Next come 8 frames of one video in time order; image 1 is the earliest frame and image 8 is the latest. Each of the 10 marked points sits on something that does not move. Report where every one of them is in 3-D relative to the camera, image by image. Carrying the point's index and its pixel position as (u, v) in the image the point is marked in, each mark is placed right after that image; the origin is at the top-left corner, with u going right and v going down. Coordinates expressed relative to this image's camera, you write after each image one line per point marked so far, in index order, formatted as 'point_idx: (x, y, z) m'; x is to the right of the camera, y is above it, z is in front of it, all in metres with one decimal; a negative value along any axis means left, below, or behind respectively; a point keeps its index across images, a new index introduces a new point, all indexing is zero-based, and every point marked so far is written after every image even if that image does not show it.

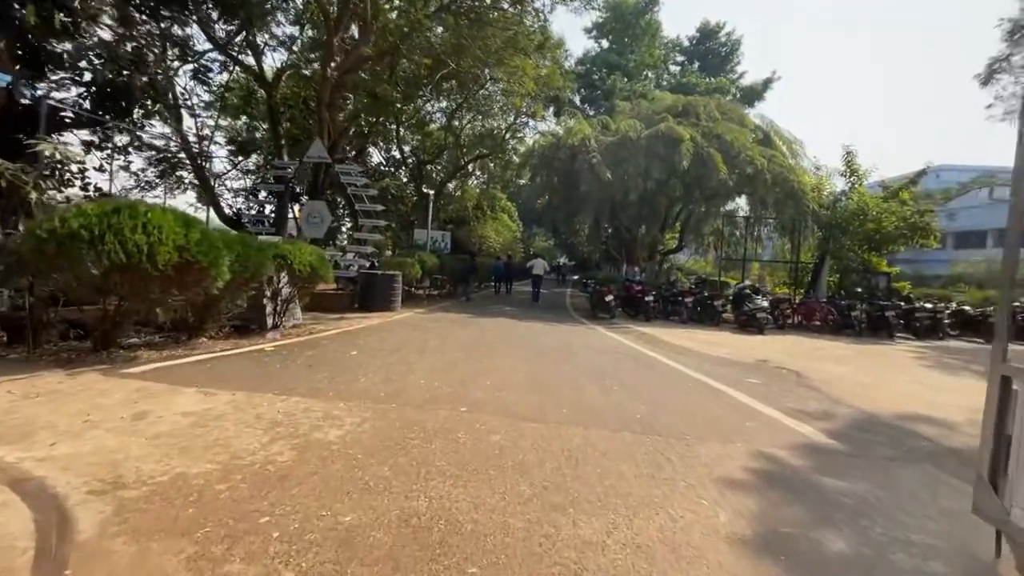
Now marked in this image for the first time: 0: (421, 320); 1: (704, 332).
0: (-2.9, -1.1, +15.6) m
1: (+6.3, -1.4, +16.2) m
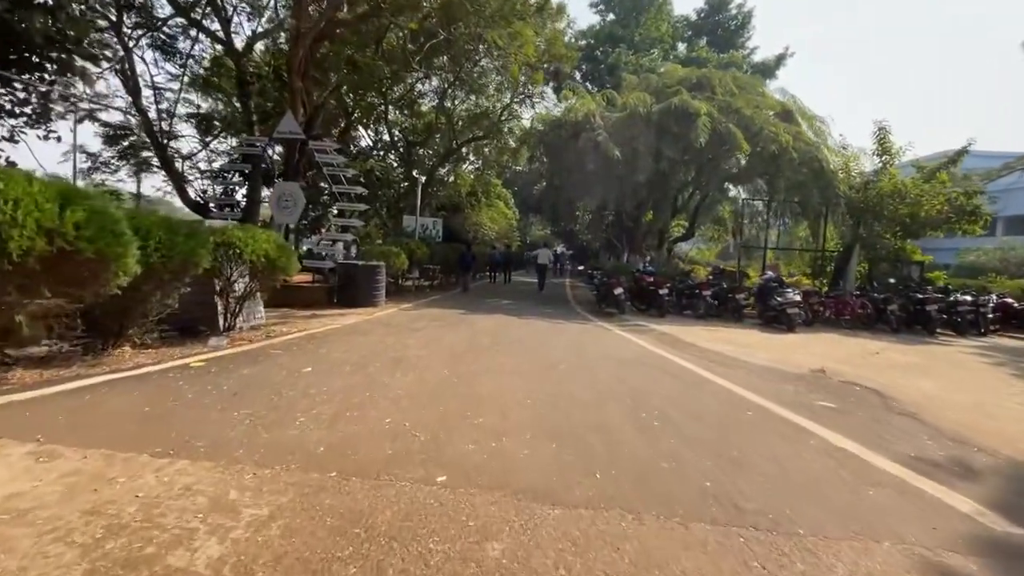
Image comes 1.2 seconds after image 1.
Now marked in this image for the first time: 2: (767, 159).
0: (-3.0, -0.9, +13.5) m
1: (+6.2, -1.2, +14.2) m
2: (+10.0, +5.1, +19.2) m
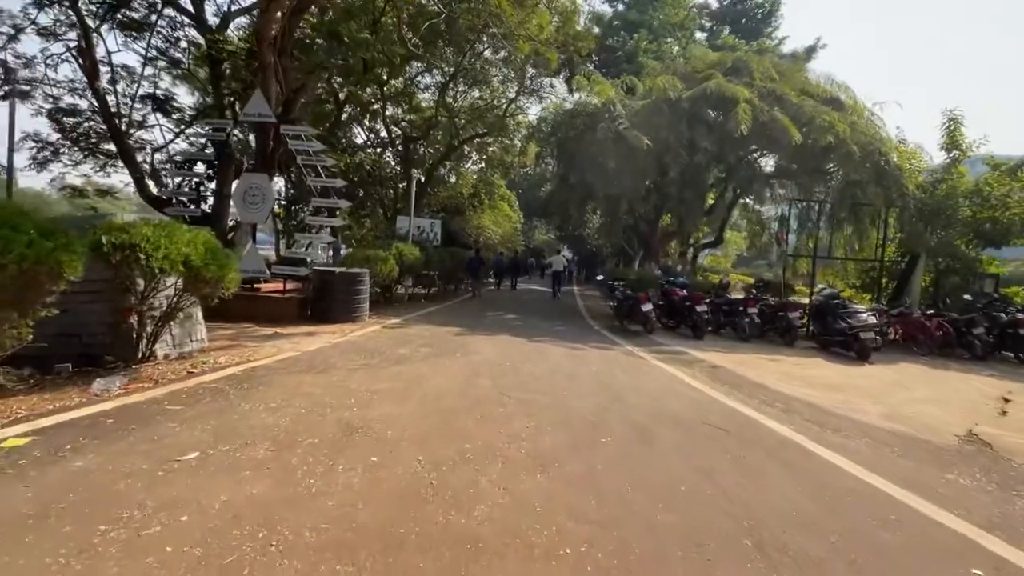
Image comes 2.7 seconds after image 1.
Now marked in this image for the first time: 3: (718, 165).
0: (-2.8, -1.2, +10.8) m
1: (+6.4, -1.6, +11.4) m
2: (+10.2, +4.6, +16.5) m
3: (+7.5, +4.5, +18.0) m
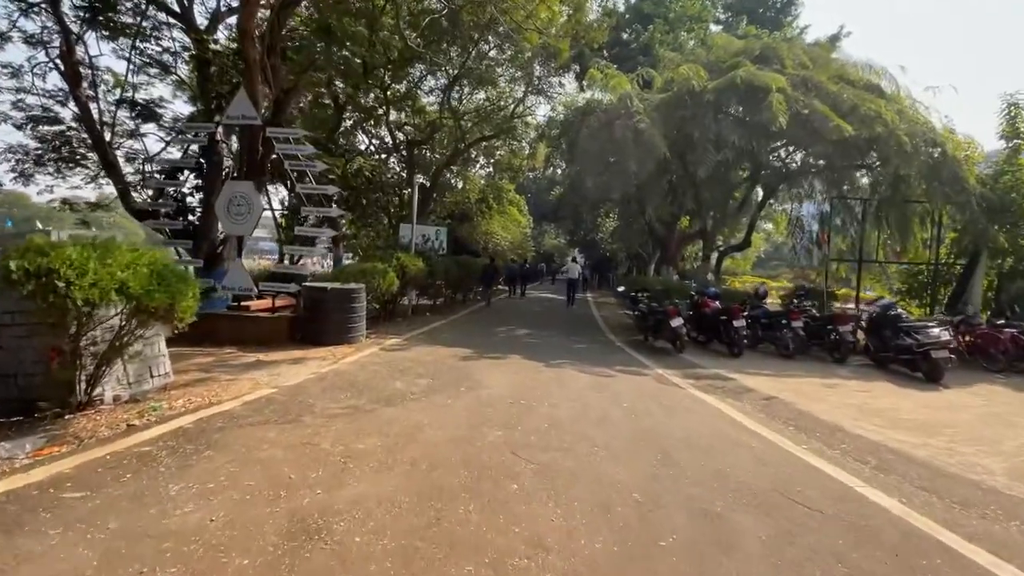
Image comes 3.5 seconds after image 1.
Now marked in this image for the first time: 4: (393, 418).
0: (-2.5, -1.6, +9.3) m
1: (+6.7, -1.9, +9.8) m
2: (+10.5, +4.4, +14.8) m
3: (+7.8, +4.2, +16.4) m
4: (-1.6, -1.7, +6.4) m
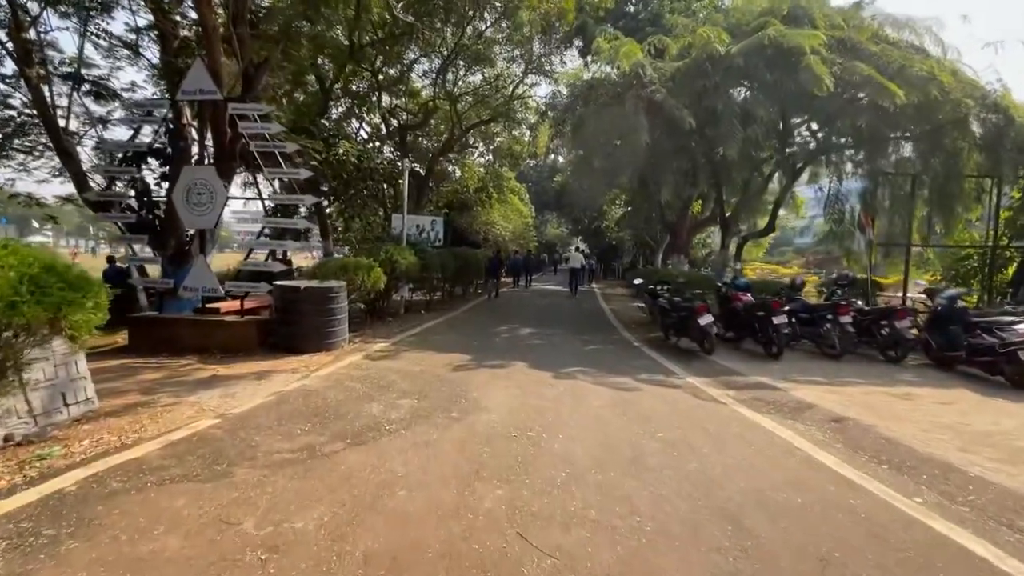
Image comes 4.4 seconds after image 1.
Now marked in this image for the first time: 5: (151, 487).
0: (-2.4, -1.6, +7.7) m
1: (+6.8, -1.7, +8.1) m
2: (+10.5, +4.7, +13.0) m
3: (+7.8, +4.5, +14.6) m
4: (-1.5, -1.7, +4.8) m
5: (-3.2, -1.8, +4.4) m
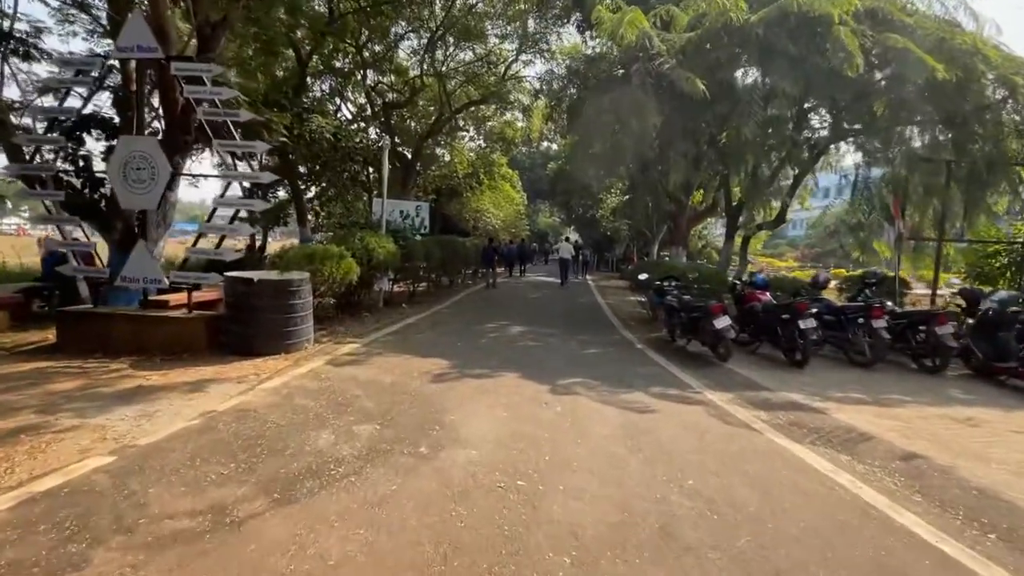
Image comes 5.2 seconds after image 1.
0: (-2.6, -1.5, +6.2) m
1: (+6.6, -1.8, +6.8) m
2: (+10.3, +4.7, +11.7) m
3: (+7.6, +4.6, +13.2) m
4: (-1.6, -1.8, +3.4) m
5: (-3.3, -1.8, +2.9) m
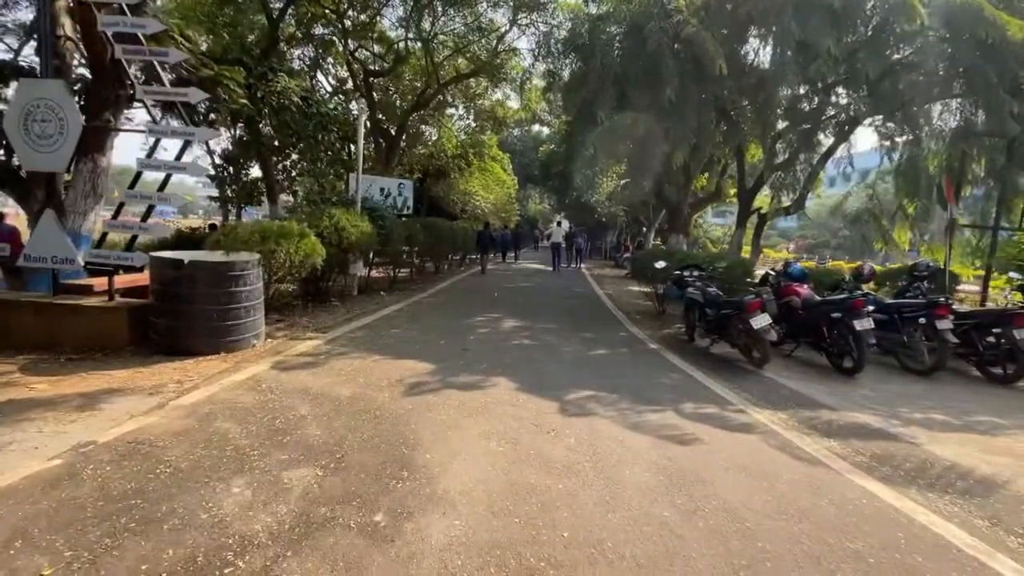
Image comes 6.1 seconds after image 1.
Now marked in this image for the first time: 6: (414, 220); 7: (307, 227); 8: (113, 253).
0: (-2.6, -1.4, +4.5) m
1: (+6.6, -1.7, +5.3) m
2: (+10.2, +4.8, +10.1) m
3: (+7.5, +4.8, +11.6) m
4: (-1.6, -1.7, +1.6) m
5: (-3.2, -1.7, +1.1) m
6: (-3.7, +2.5, +18.0) m
7: (-4.2, +1.2, +10.0) m
8: (-6.6, +0.6, +8.2) m
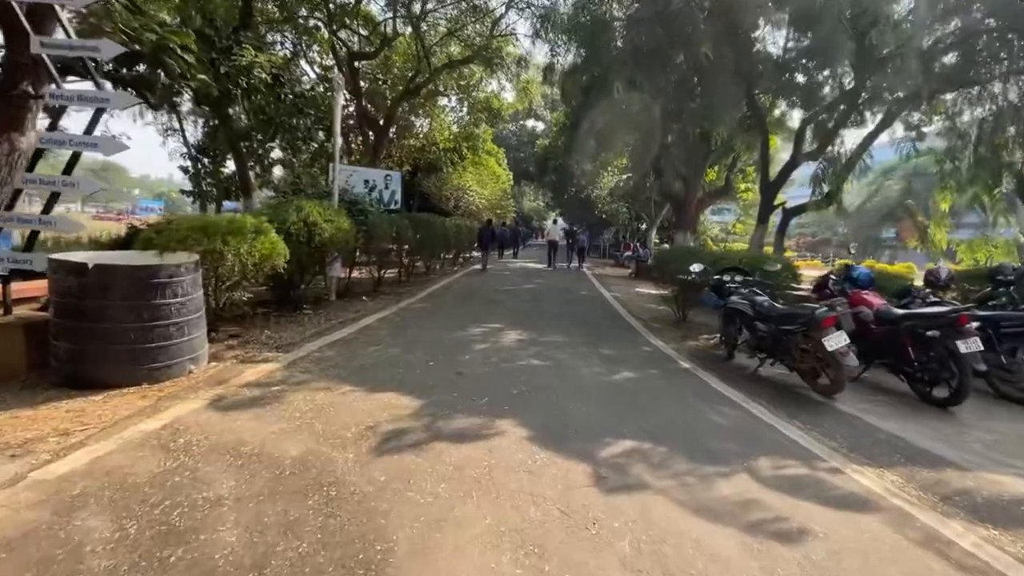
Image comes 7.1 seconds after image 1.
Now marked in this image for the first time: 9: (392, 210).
0: (-2.5, -1.6, +2.8) m
1: (+6.7, -1.9, +3.7) m
2: (+10.3, +4.7, +8.5) m
3: (+7.5, +4.7, +10.0) m
4: (-1.4, -1.9, -0.1) m
5: (-3.1, -1.9, -0.6) m
6: (-3.7, +2.4, +16.3) m
7: (-4.1, +1.1, +8.3) m
8: (-6.5, +0.4, +6.4) m
9: (-4.1, +2.6, +16.6) m
